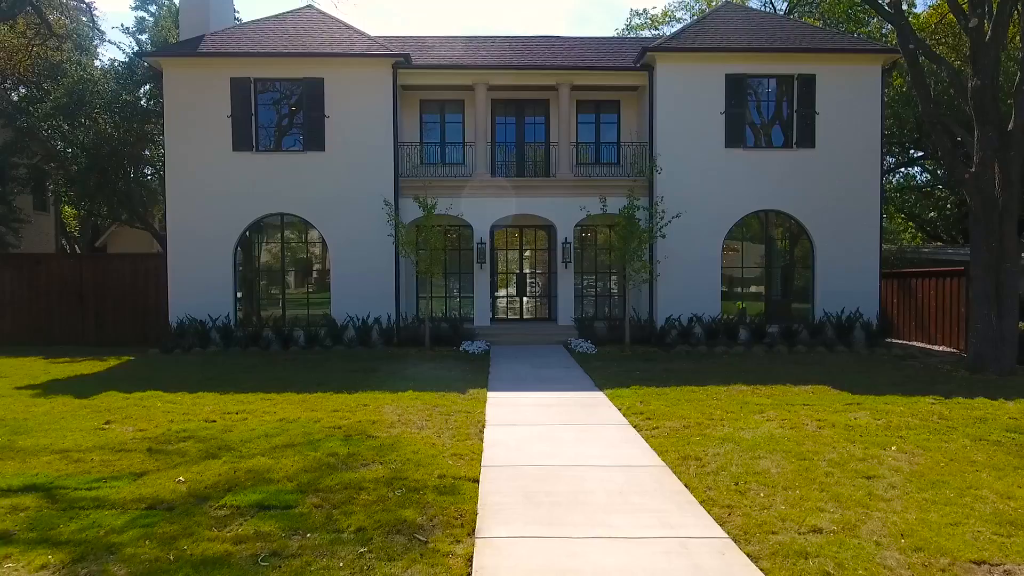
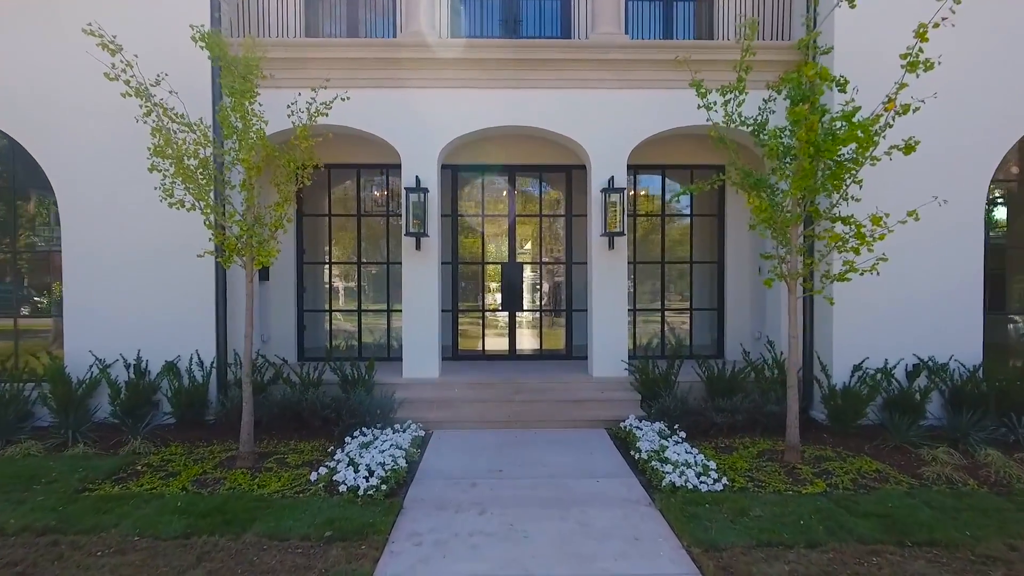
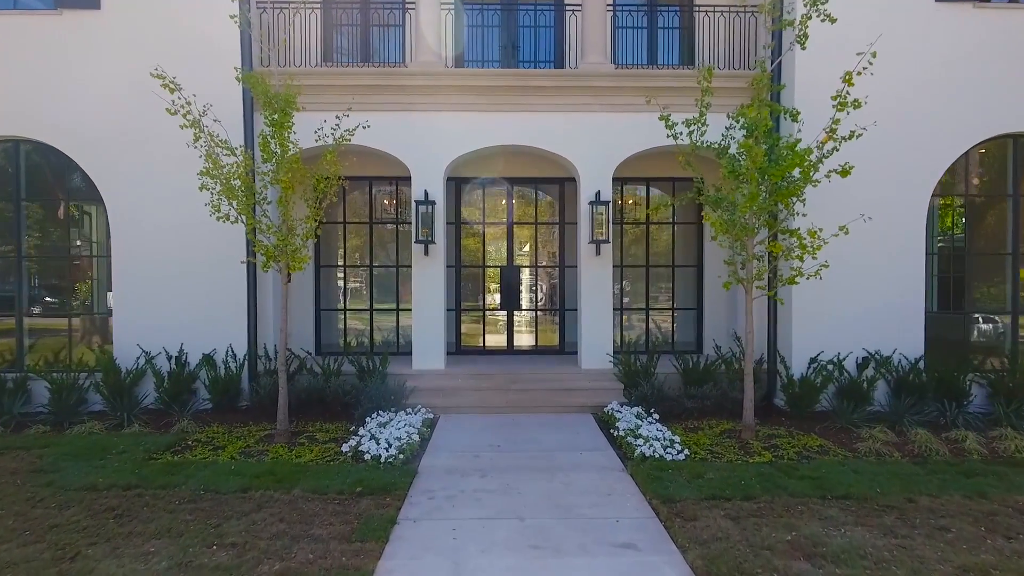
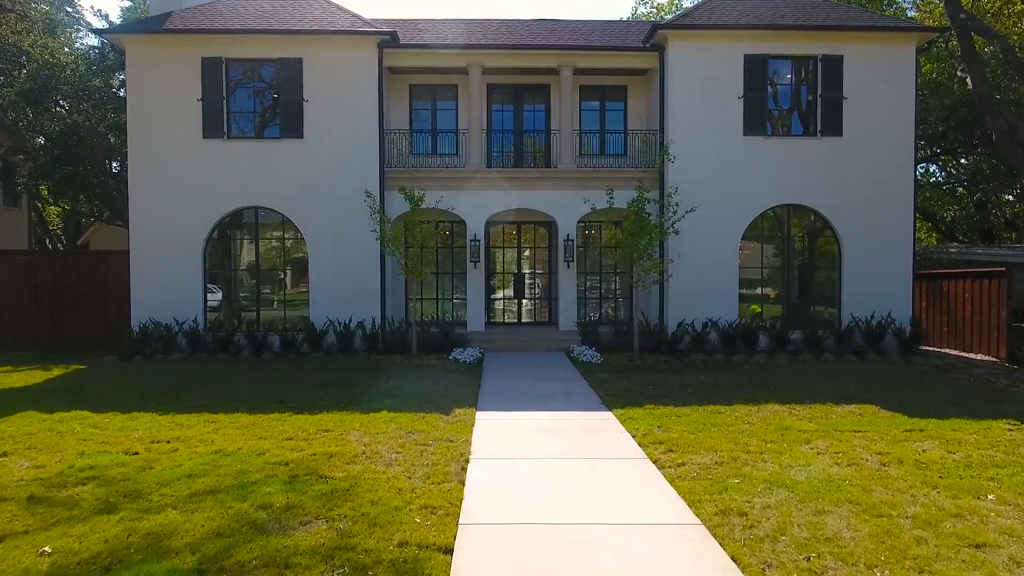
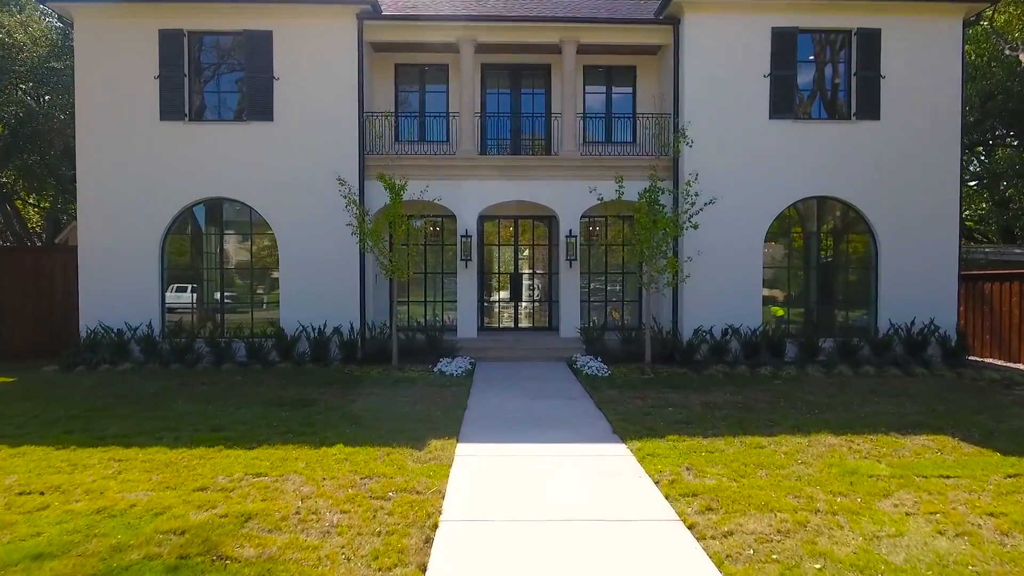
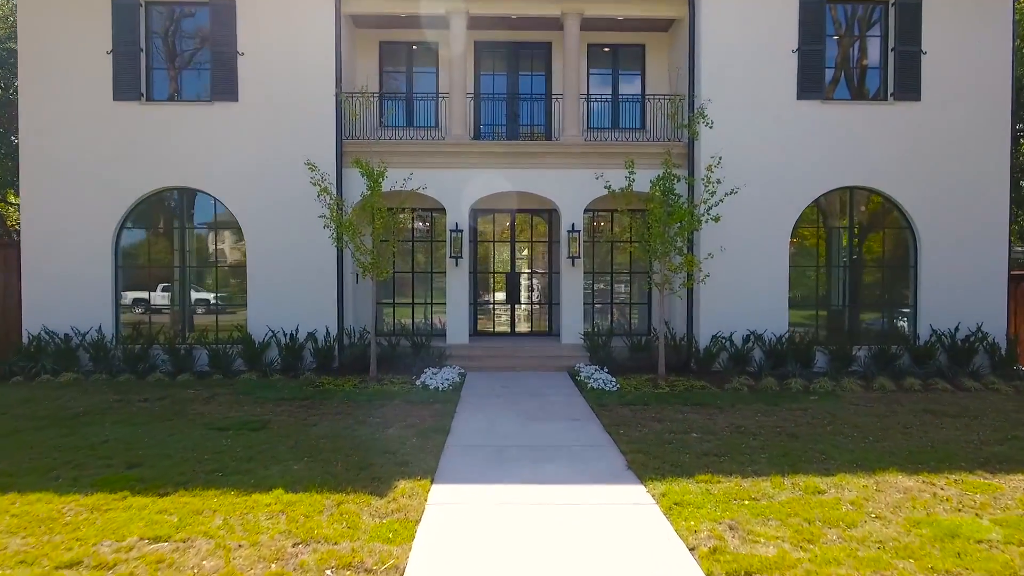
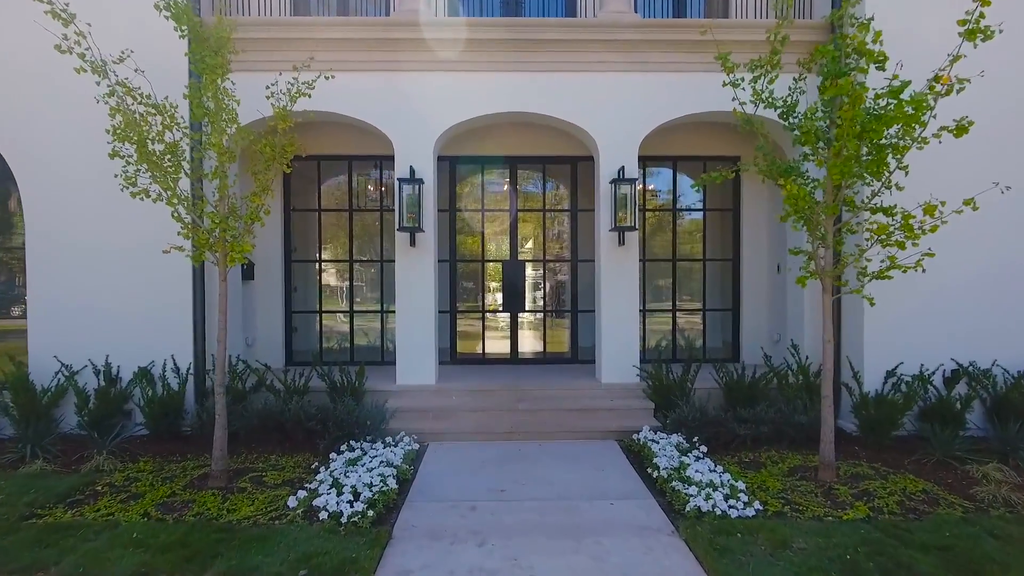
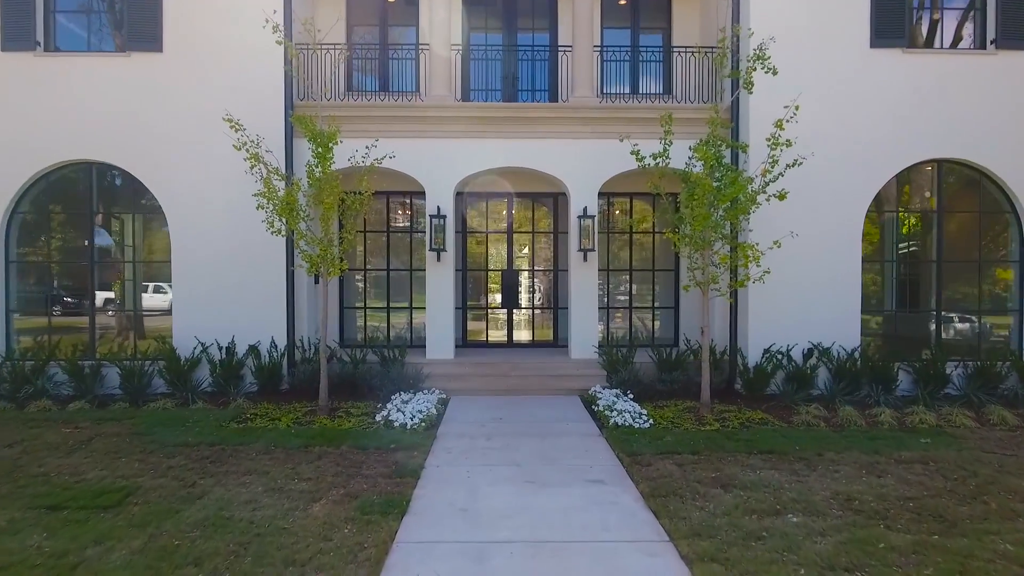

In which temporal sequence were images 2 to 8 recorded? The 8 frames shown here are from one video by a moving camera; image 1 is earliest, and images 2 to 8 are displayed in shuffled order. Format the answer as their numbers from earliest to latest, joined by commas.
4, 5, 6, 8, 3, 2, 7
